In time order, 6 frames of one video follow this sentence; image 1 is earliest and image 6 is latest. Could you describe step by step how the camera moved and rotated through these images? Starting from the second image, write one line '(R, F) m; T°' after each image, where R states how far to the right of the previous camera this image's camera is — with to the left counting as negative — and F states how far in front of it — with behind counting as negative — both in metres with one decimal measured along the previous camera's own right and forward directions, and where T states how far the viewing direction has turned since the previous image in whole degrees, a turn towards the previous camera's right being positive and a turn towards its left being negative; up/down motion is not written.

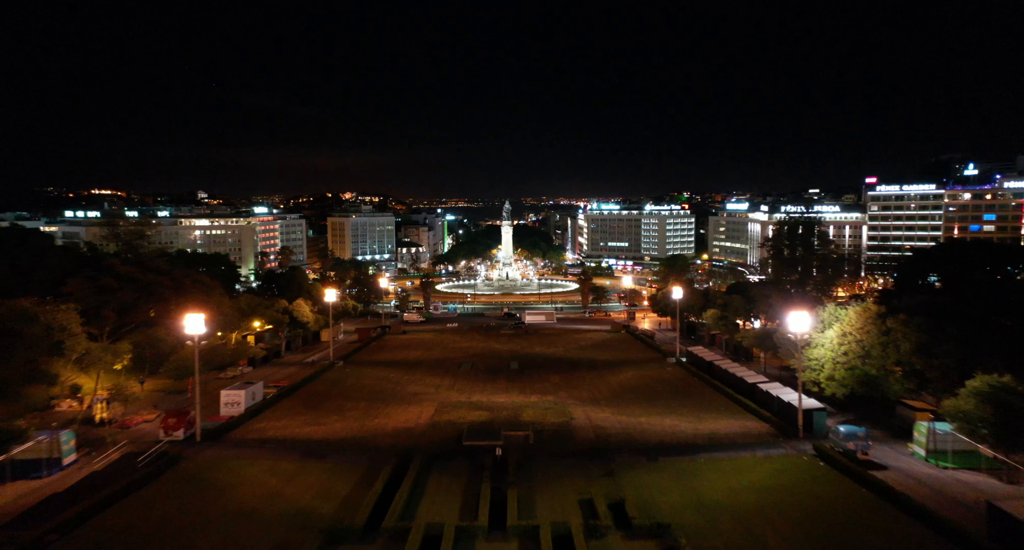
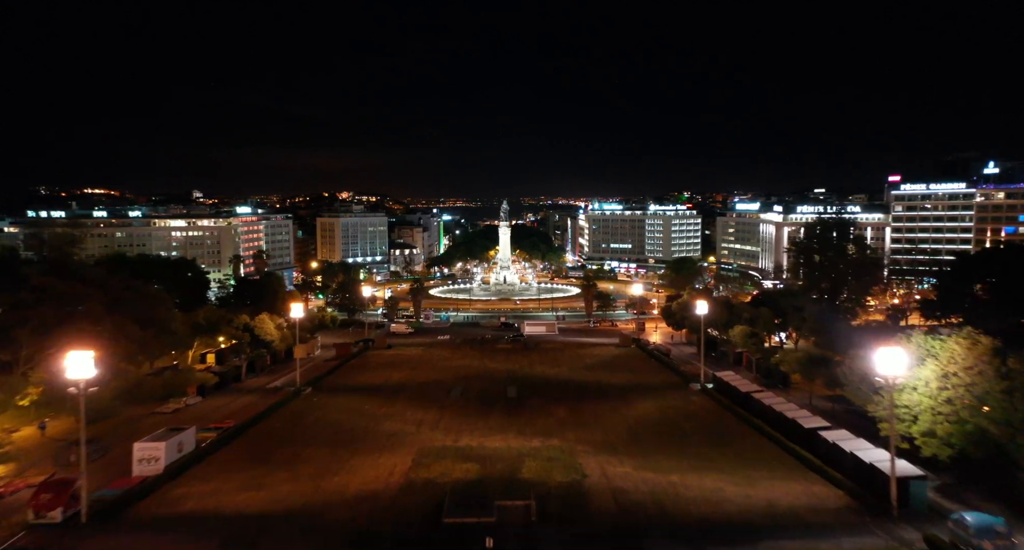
(+0.1, +8.0) m; 0°
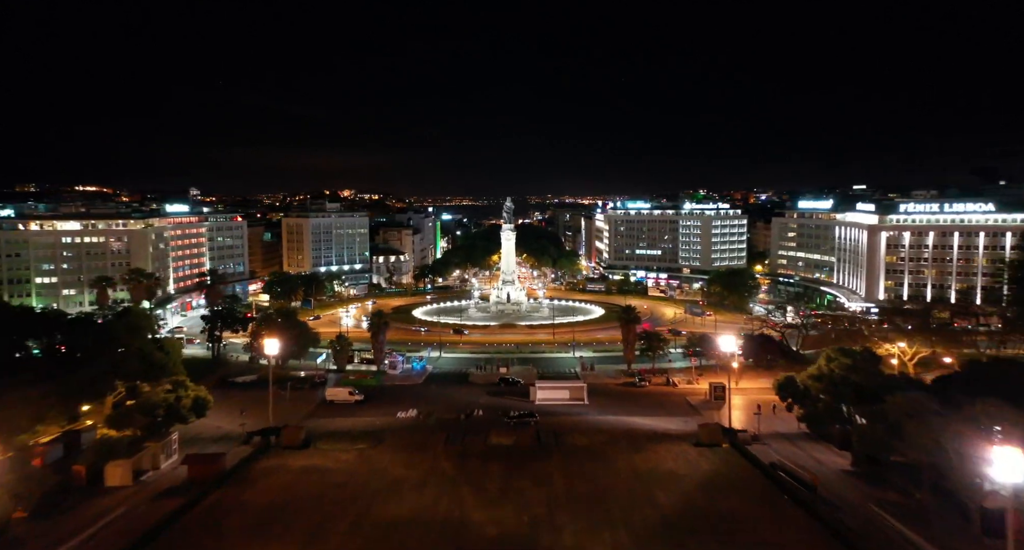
(+0.1, +29.9) m; -1°
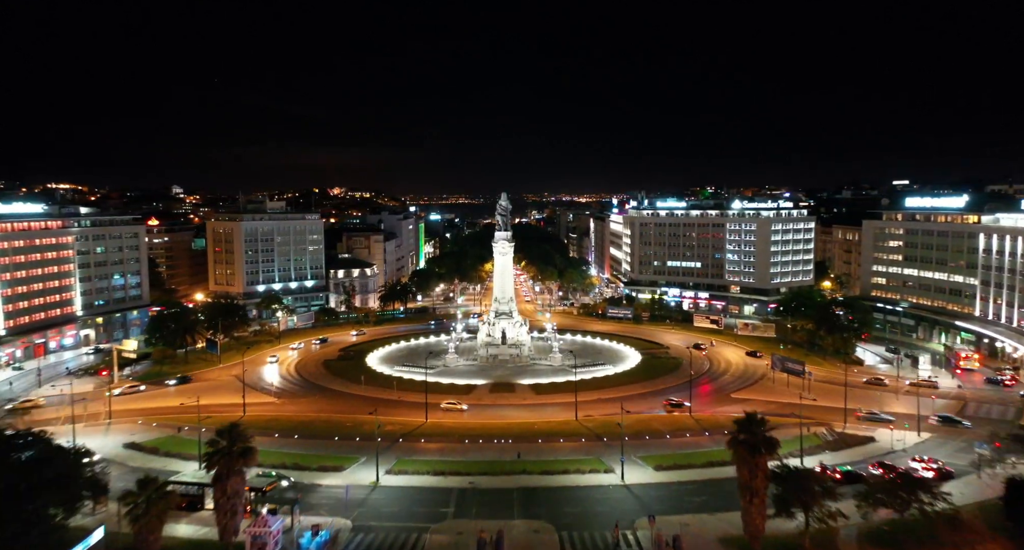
(0.0, +34.6) m; 0°
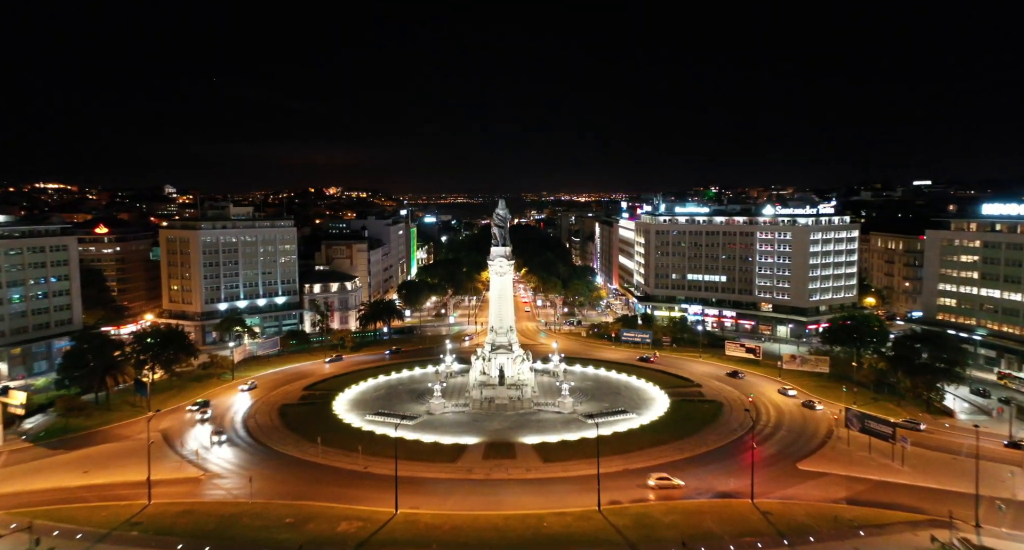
(-0.1, +14.8) m; 0°
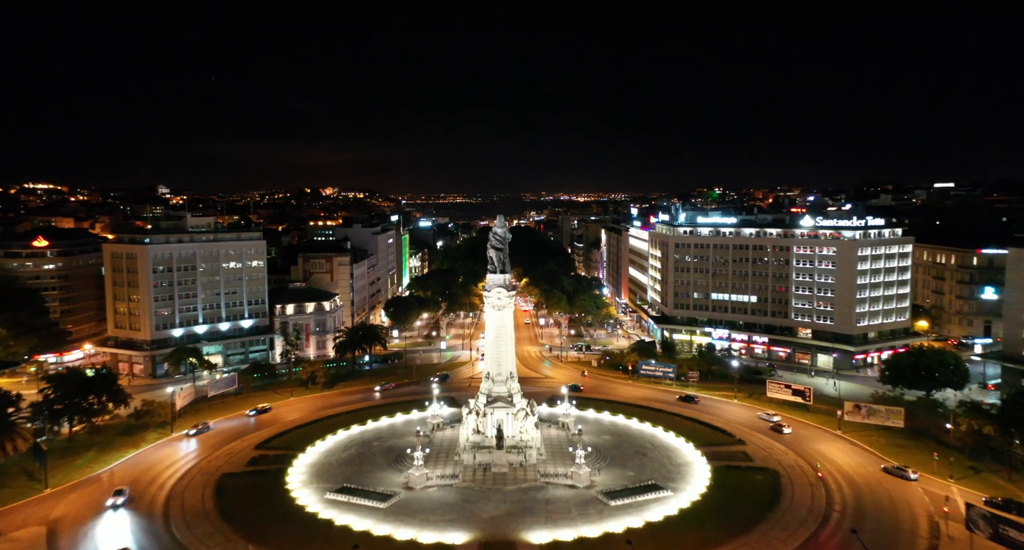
(-0.2, +13.4) m; 0°
